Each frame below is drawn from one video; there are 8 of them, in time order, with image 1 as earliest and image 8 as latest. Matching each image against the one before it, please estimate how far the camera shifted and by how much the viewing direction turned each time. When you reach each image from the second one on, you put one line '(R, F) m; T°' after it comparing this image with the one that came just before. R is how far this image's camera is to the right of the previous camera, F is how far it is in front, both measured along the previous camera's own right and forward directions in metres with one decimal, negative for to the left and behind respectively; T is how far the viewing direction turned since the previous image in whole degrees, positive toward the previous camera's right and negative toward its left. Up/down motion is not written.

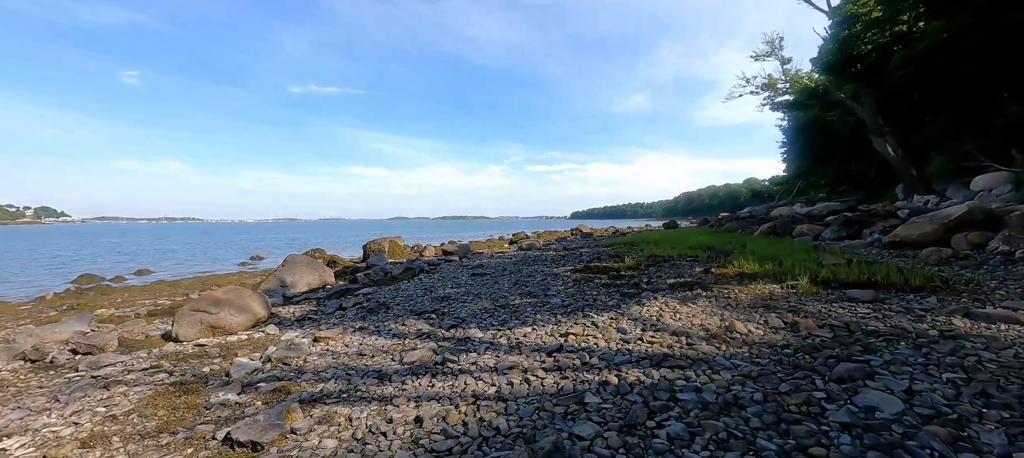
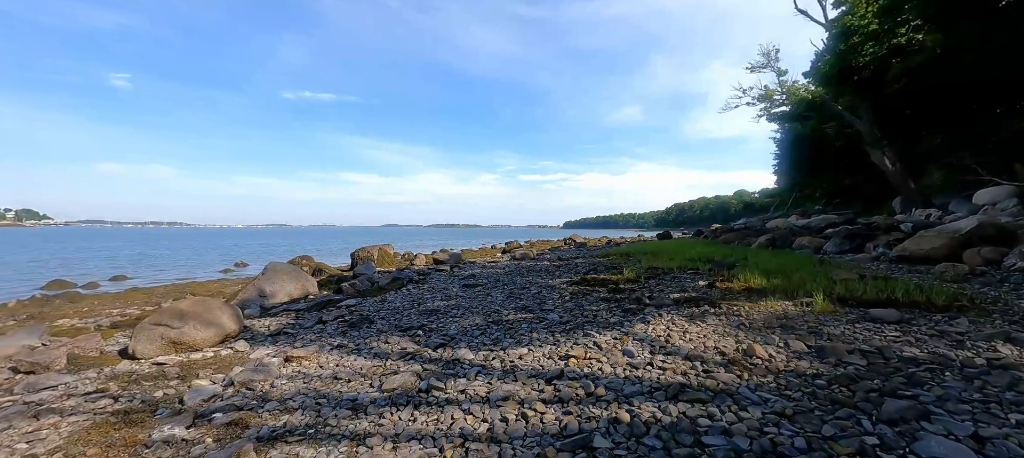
(0.0, +0.6) m; +1°
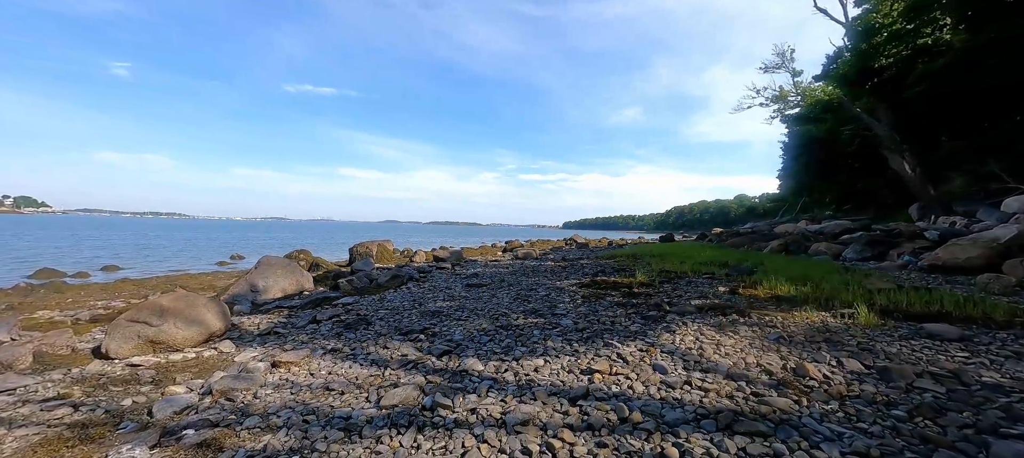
(-0.3, +0.6) m; 0°
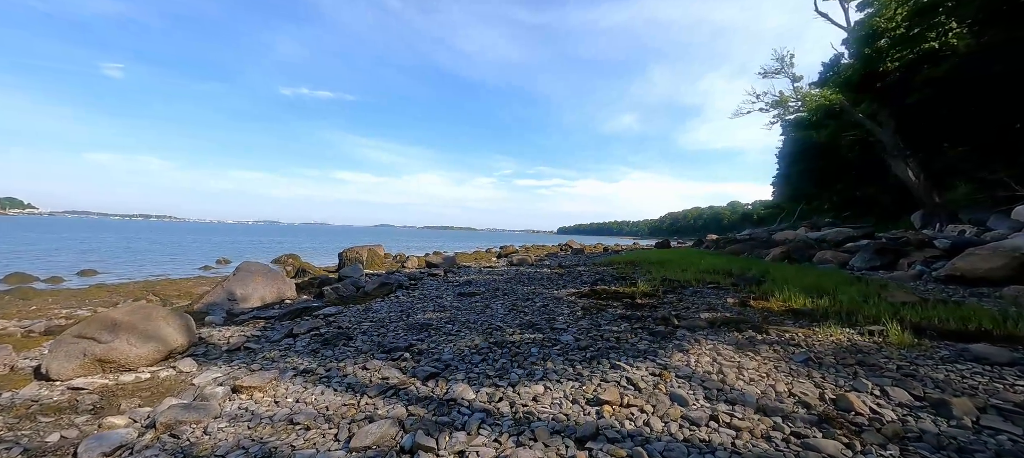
(0.0, +0.6) m; +1°
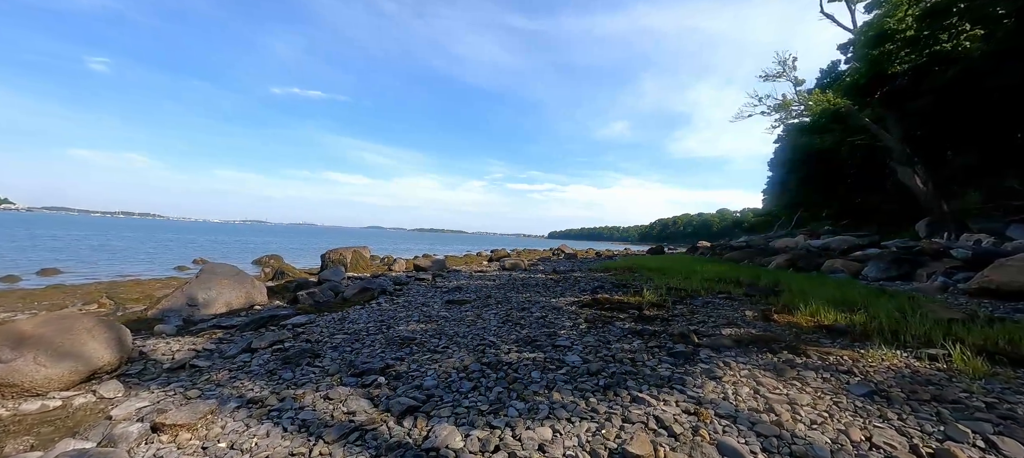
(-0.1, +1.0) m; +1°
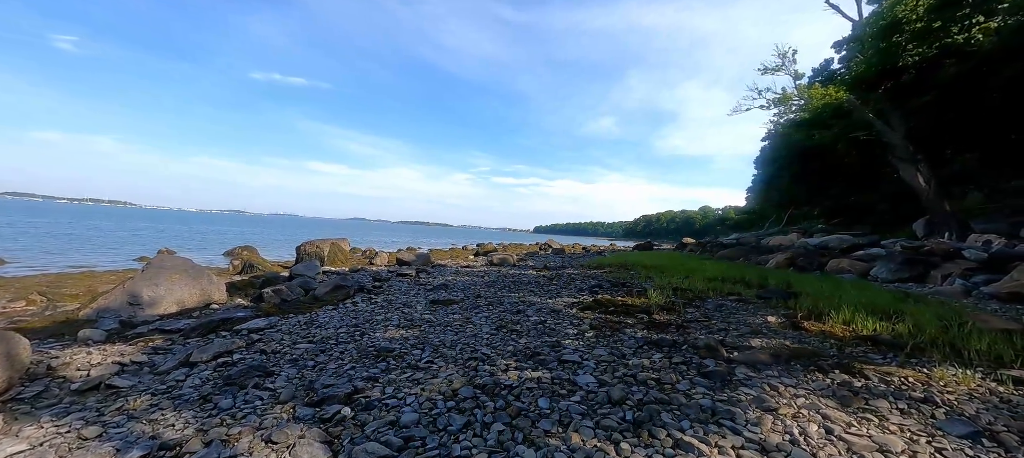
(-0.2, +1.1) m; +2°
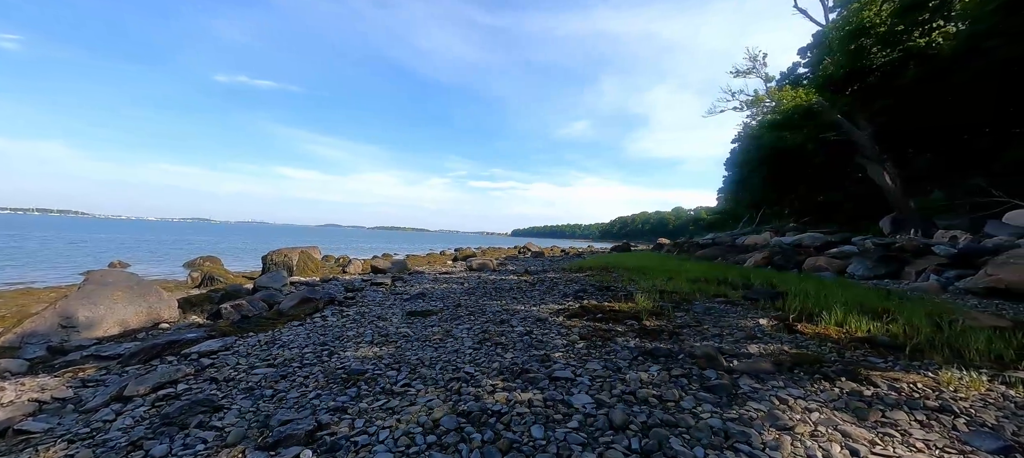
(-0.1, +0.5) m; +3°
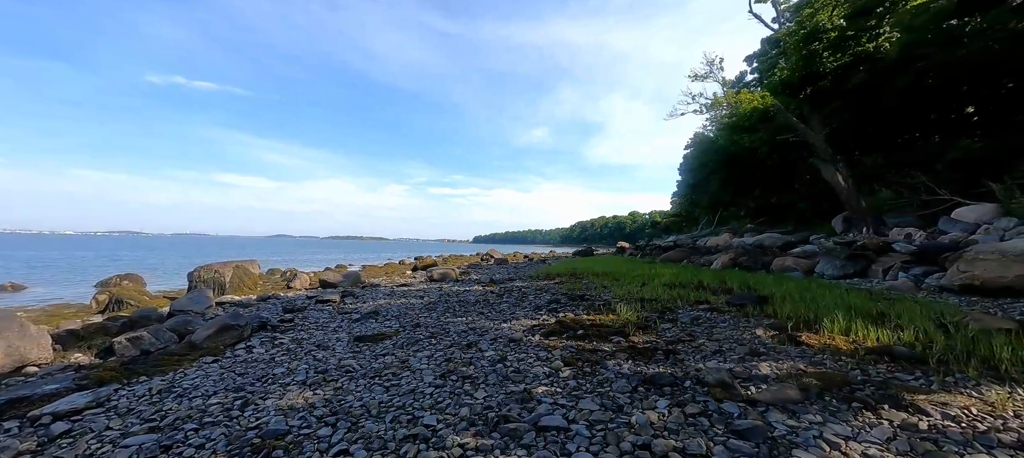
(-0.1, +1.1) m; +6°
